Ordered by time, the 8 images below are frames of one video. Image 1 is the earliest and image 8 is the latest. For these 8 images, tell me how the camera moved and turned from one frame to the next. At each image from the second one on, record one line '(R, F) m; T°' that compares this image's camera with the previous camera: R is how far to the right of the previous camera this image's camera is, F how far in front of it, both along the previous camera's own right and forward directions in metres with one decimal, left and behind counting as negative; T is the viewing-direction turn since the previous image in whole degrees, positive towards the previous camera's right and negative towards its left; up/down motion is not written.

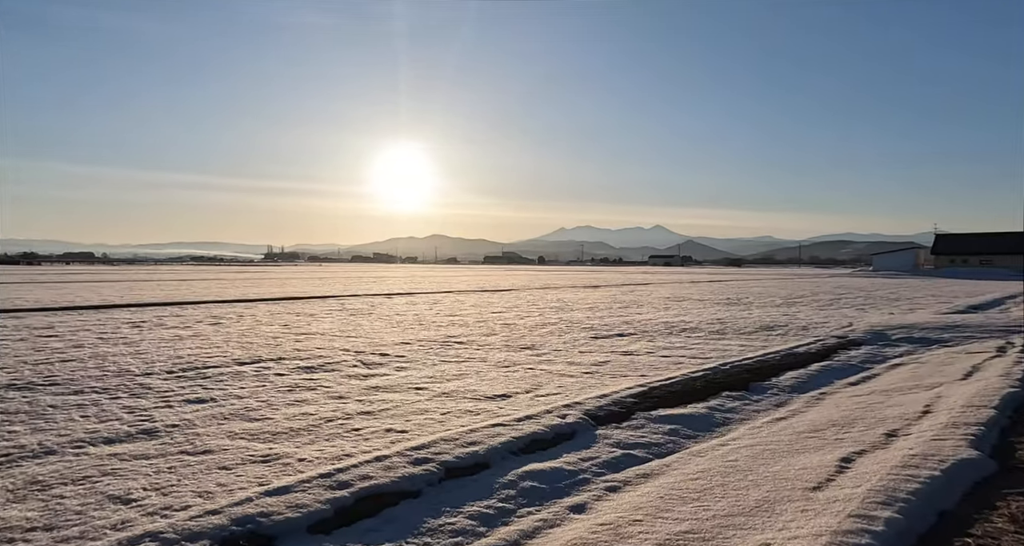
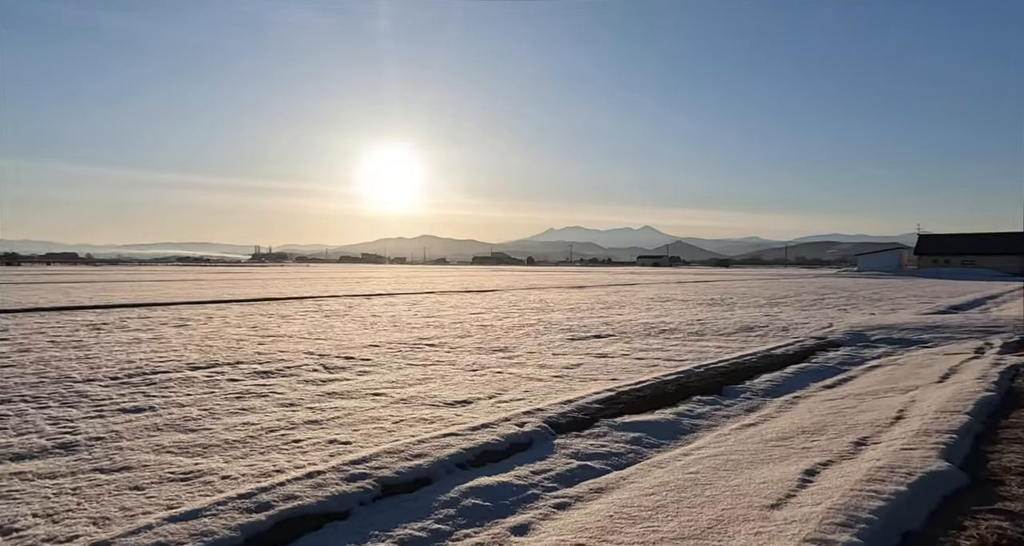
(+0.3, +0.3) m; +1°
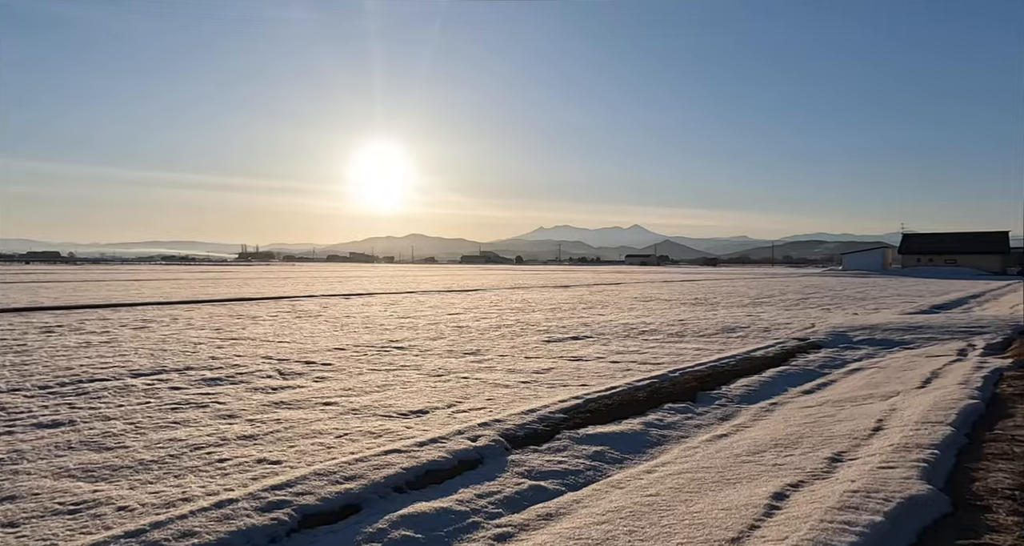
(+0.3, +0.4) m; +1°
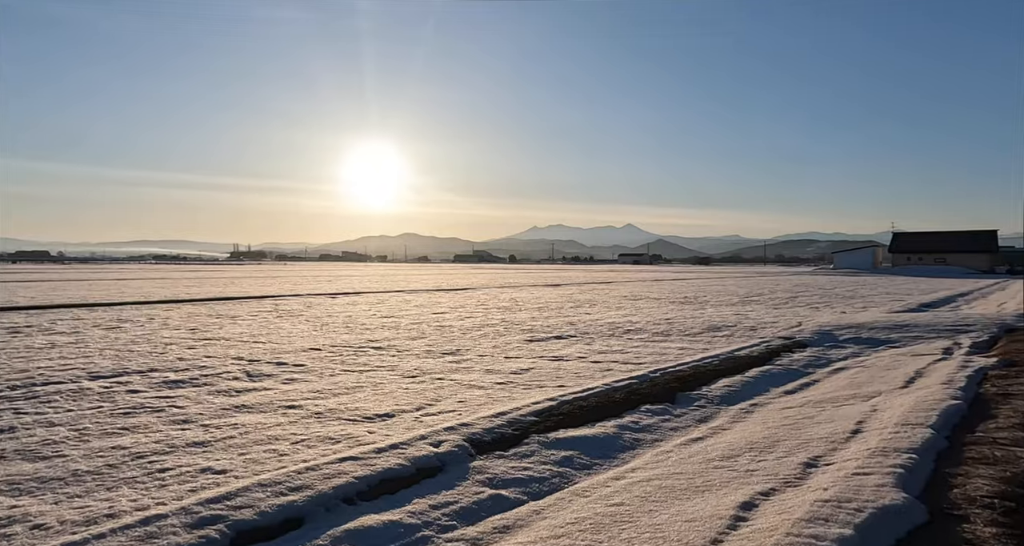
(+0.2, +0.2) m; +1°
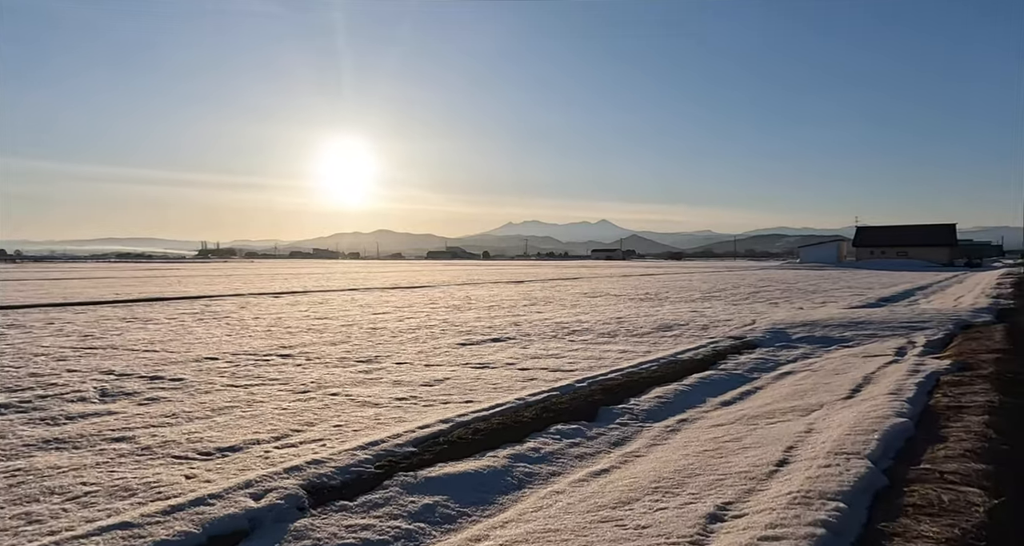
(+0.8, +1.0) m; +2°
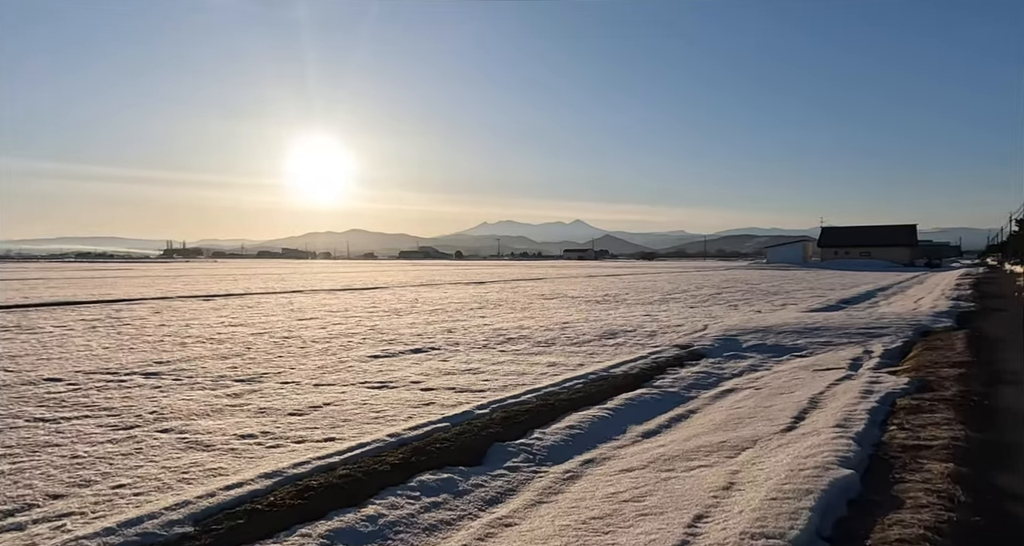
(+0.9, +1.3) m; +3°
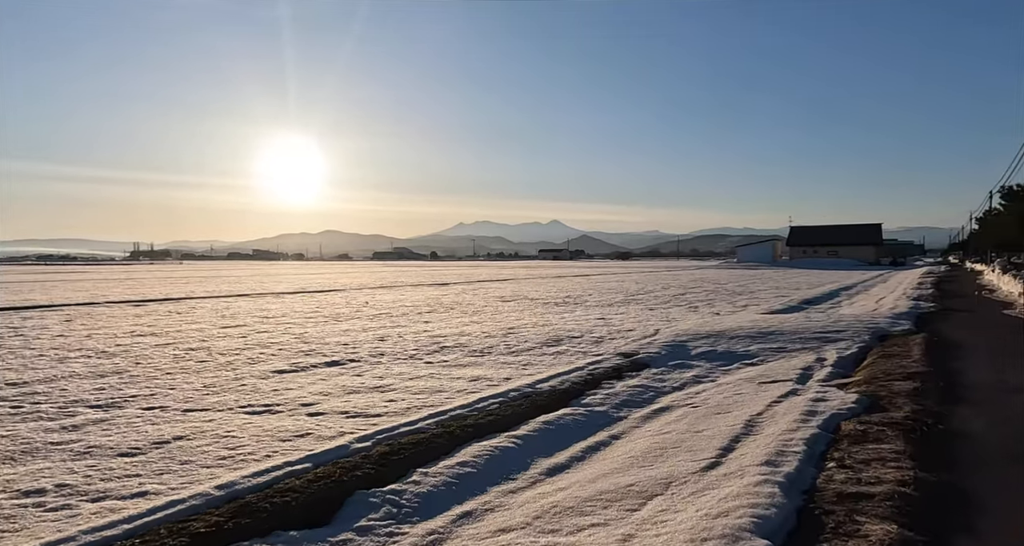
(+0.9, +1.1) m; +2°
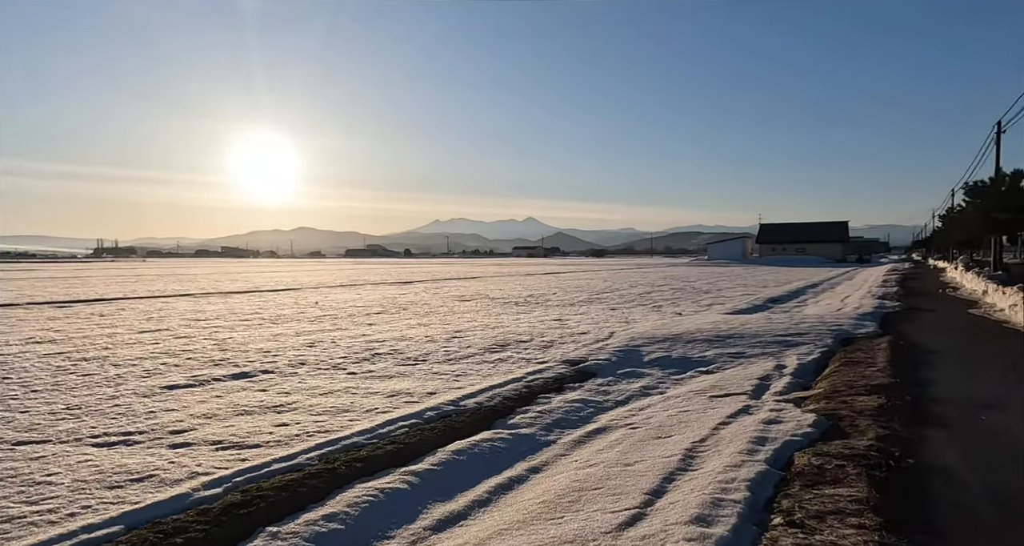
(+0.7, +1.1) m; +2°
